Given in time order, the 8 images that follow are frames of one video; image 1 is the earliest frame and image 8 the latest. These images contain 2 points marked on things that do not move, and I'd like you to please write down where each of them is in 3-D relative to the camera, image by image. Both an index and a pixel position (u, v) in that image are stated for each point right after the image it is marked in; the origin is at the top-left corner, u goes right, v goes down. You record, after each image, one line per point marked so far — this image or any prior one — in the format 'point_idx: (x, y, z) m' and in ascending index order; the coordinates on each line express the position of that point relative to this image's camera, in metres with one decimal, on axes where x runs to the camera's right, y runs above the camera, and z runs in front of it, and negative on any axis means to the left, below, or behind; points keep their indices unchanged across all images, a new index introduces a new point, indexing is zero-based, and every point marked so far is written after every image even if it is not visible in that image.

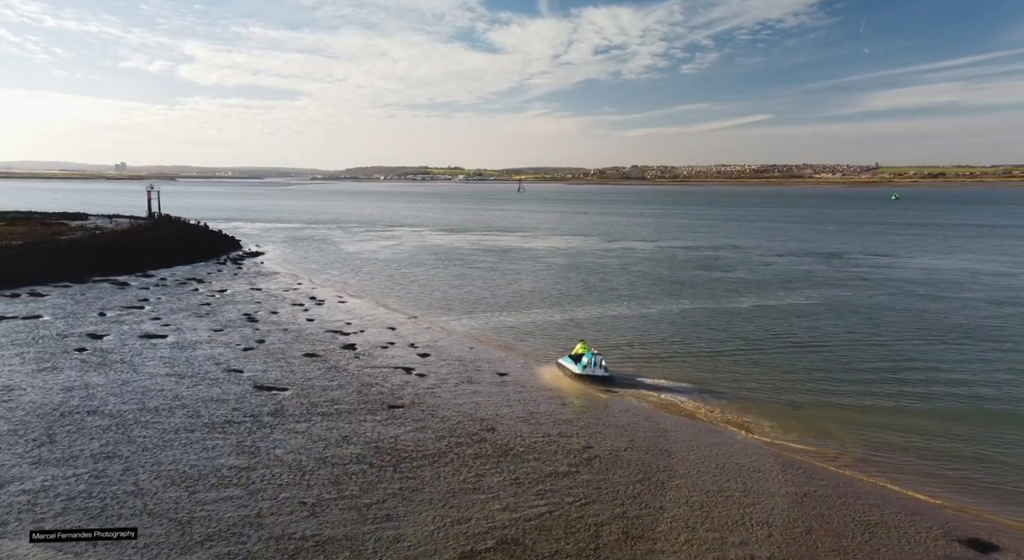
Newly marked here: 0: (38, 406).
0: (-9.6, -2.6, +11.7) m
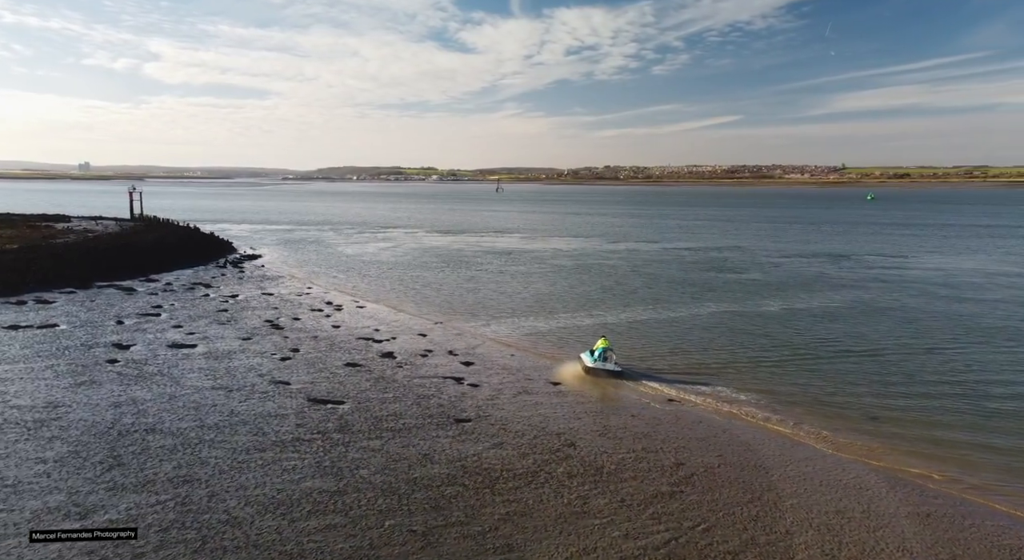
0: (-8.2, -2.8, +11.3) m
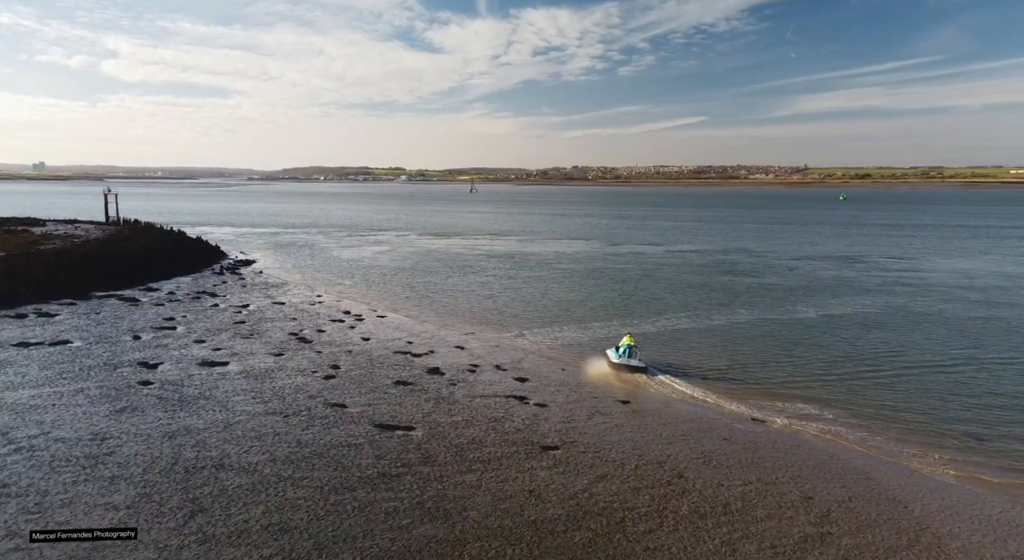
0: (-6.5, -3.2, +10.4) m
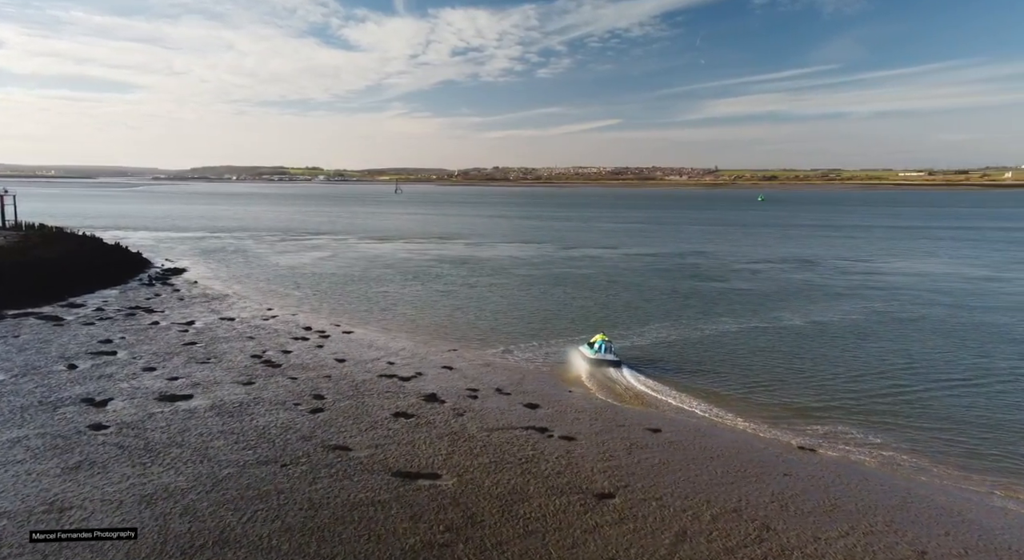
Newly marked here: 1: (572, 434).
0: (-5.6, -3.8, +8.5) m
1: (+1.3, -3.4, +12.8) m
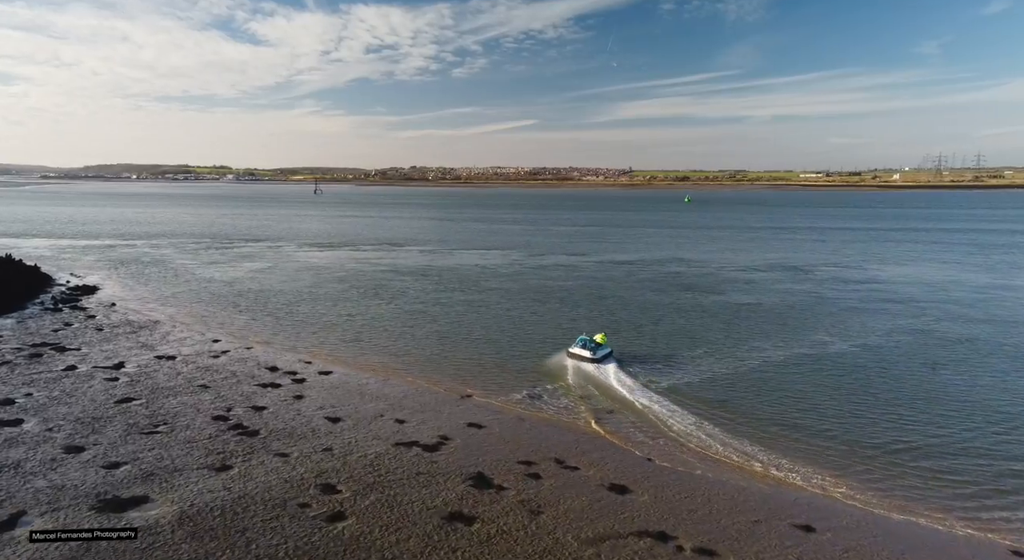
0: (-3.2, -4.9, +4.4) m
1: (+3.3, -4.3, +9.4) m
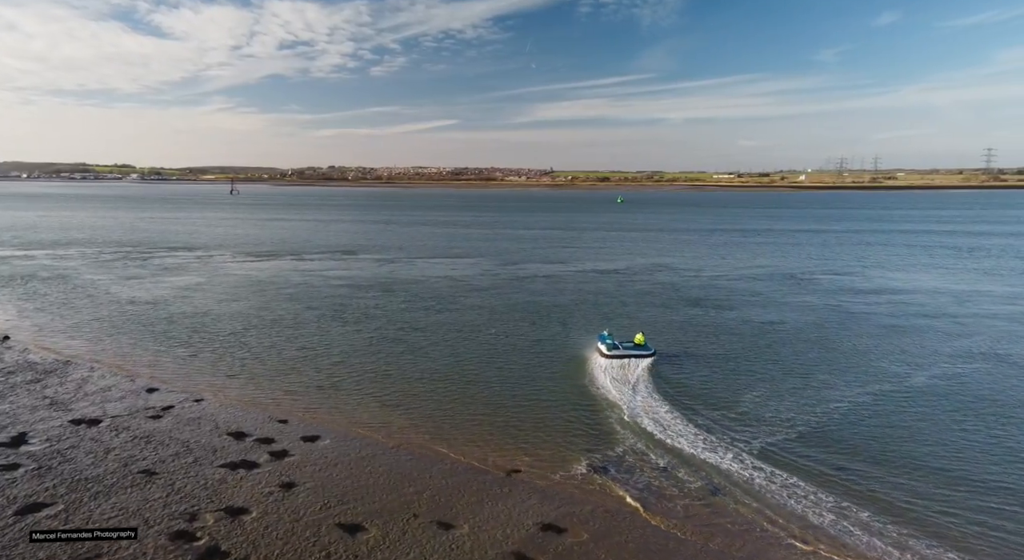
0: (+0.1, -5.9, -0.1) m
1: (+5.9, -5.3, +5.7) m
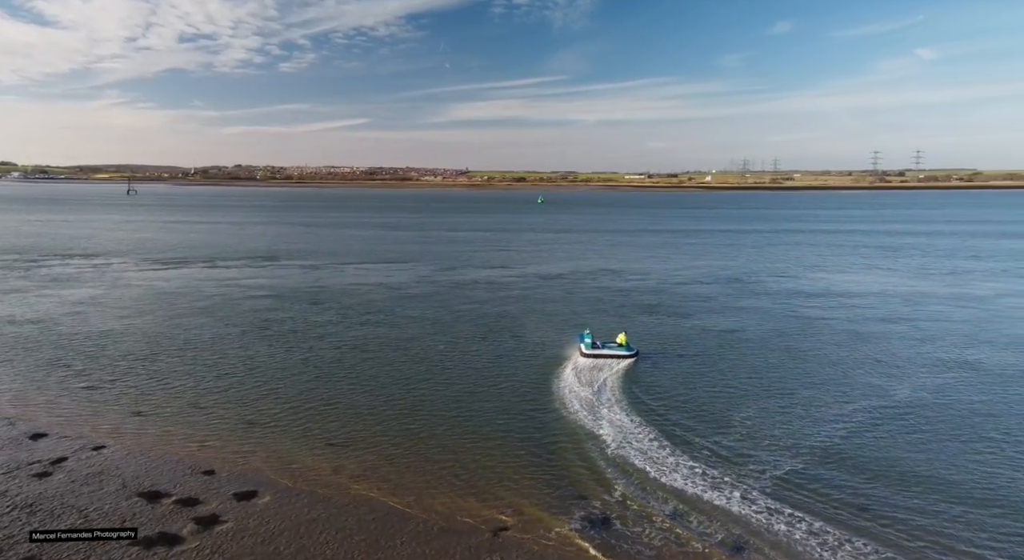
0: (+1.7, -6.4, -2.1) m
1: (+6.7, -5.7, +4.3) m
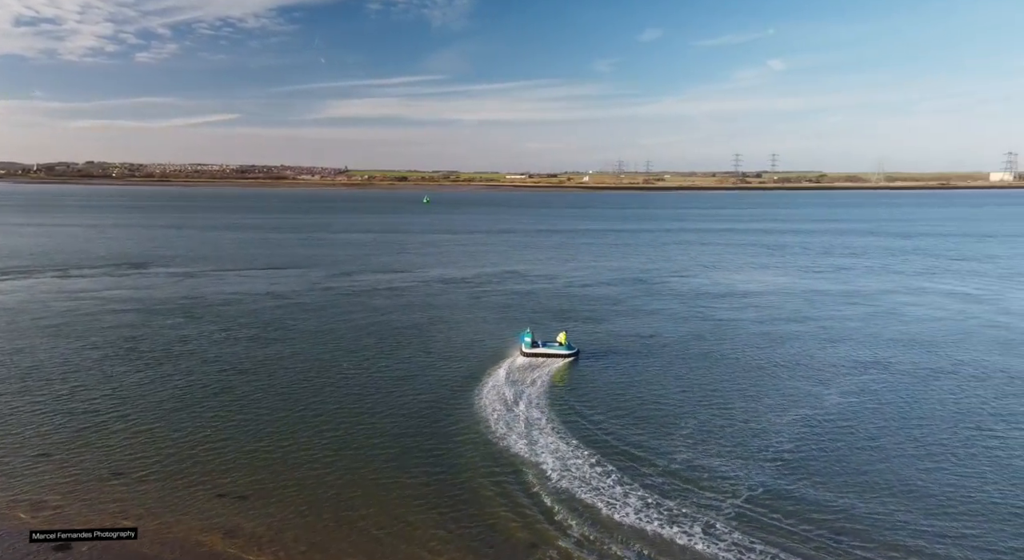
0: (+3.6, -6.9, -3.6) m
1: (+7.3, -6.0, +3.7) m
